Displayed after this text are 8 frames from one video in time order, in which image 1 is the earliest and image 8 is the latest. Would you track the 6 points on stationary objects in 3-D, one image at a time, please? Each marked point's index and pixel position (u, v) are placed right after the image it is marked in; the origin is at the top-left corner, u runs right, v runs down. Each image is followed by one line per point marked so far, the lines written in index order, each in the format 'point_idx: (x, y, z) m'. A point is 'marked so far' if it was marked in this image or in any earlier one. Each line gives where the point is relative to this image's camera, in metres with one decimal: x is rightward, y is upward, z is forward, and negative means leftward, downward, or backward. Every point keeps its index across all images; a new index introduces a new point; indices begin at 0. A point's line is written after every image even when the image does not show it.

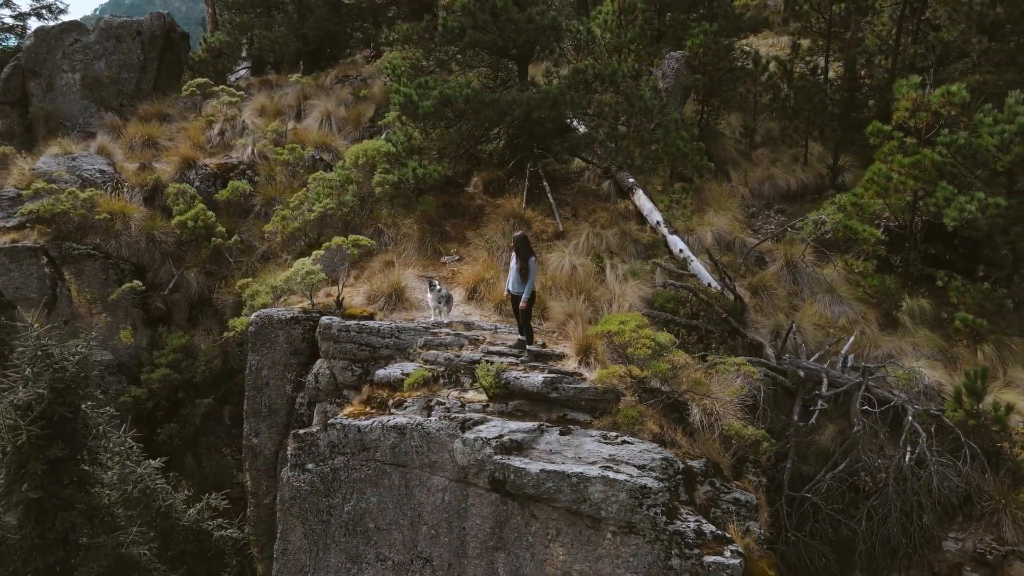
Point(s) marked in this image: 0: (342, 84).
0: (-2.9, +3.5, +12.7) m
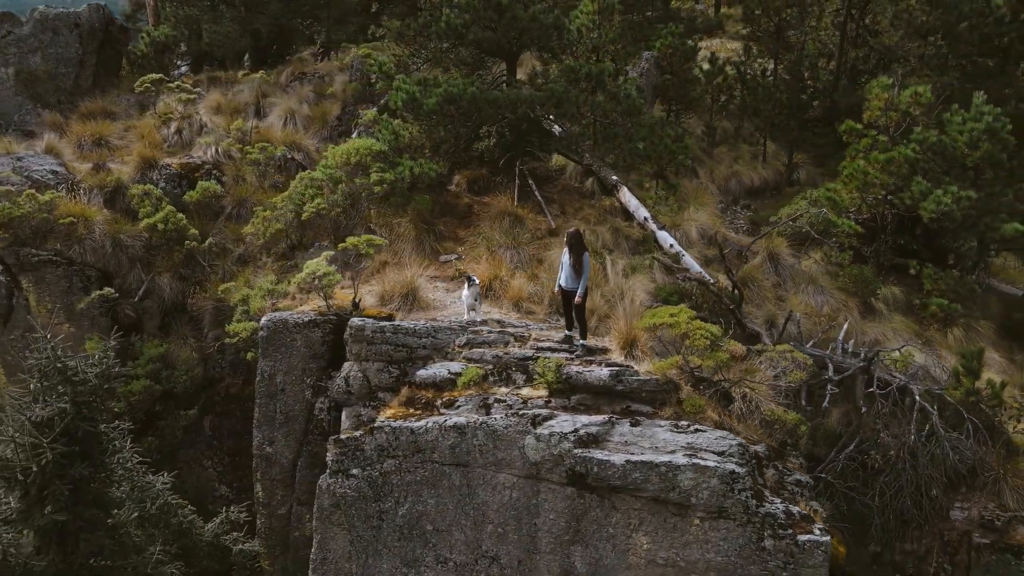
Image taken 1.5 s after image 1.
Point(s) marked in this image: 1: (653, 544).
0: (-3.5, +3.4, +12.4) m
1: (+0.8, -1.4, +4.1) m
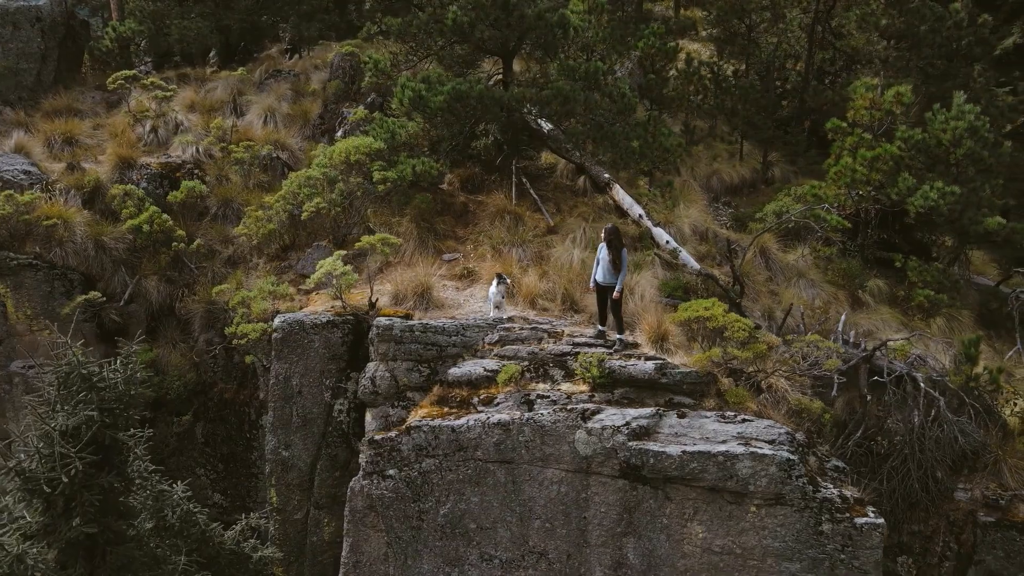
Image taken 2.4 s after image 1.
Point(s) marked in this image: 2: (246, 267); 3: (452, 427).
0: (-3.8, +3.4, +12.1) m
1: (+1.1, -1.4, +4.2) m
2: (-3.1, +0.3, +8.7) m
3: (-0.4, -0.9, +4.8) m
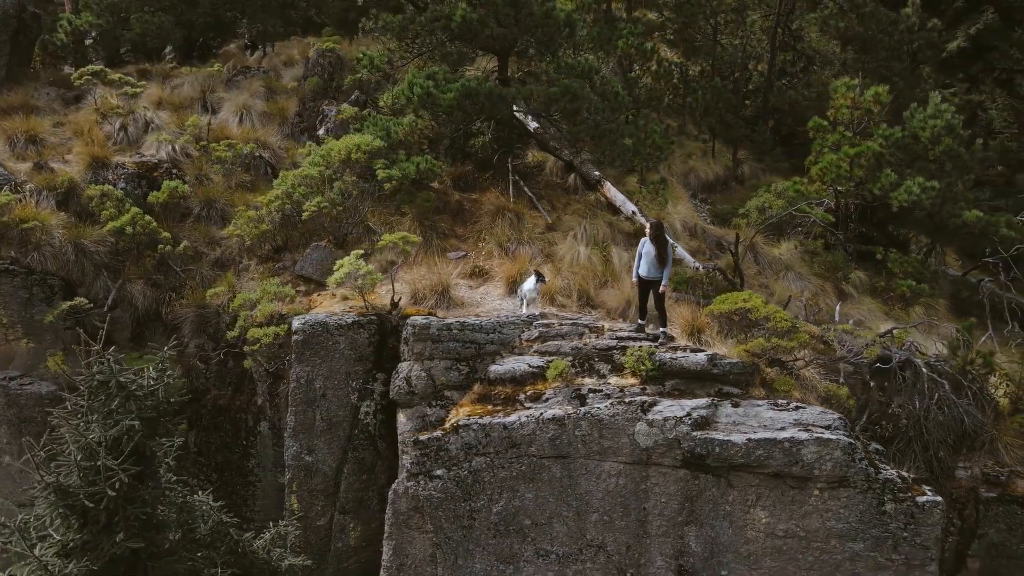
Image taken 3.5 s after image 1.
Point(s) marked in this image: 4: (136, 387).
0: (-4.2, +3.3, +11.8) m
1: (+1.5, -1.3, +4.3) m
2: (-3.1, +0.2, +8.4) m
3: (-0.1, -0.9, +4.8) m
4: (-2.3, -0.6, +4.6) m
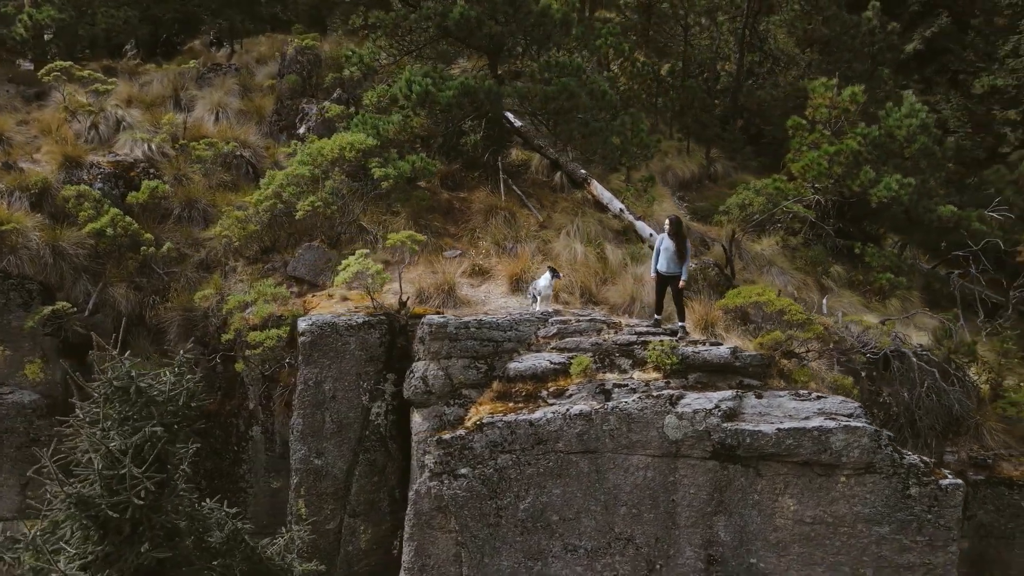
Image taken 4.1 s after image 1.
0: (-4.5, +3.3, +11.5) m
1: (+1.7, -1.3, +4.5) m
2: (-3.2, +0.2, +8.2) m
3: (+0.1, -0.9, +4.8) m
4: (-2.1, -0.6, +4.5) m
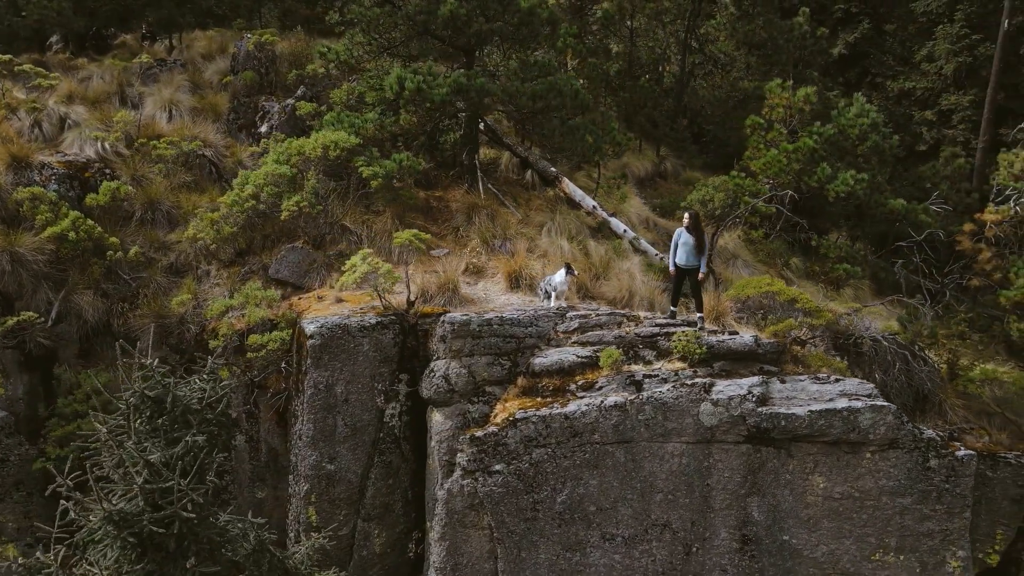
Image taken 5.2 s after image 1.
0: (-5.1, +3.2, +11.0) m
1: (+2.0, -1.2, +4.7) m
2: (-3.3, +0.1, +7.9) m
3: (+0.4, -0.8, +4.9) m
4: (-1.8, -0.6, +4.3) m
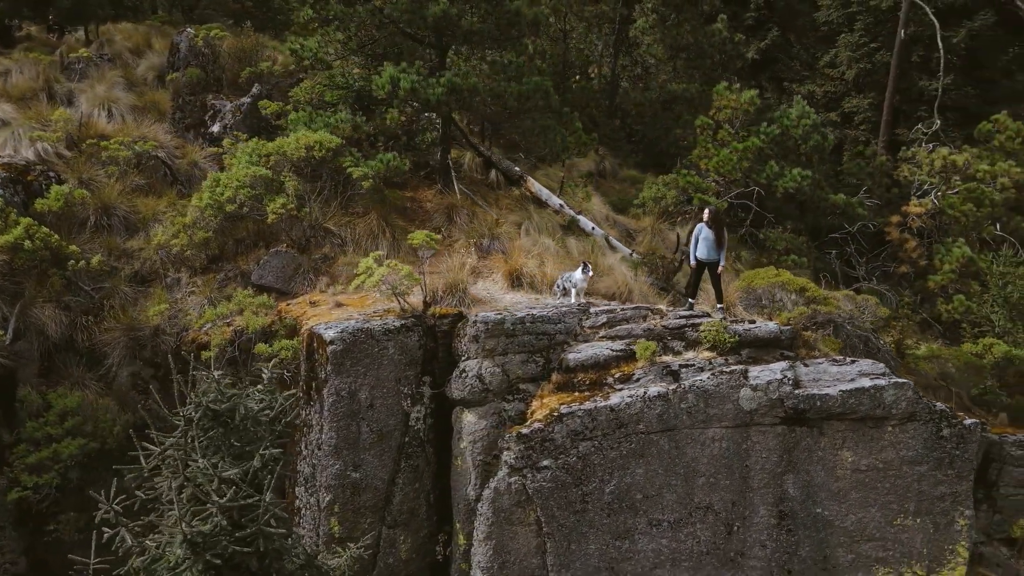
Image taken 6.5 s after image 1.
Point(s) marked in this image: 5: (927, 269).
0: (-5.8, +3.0, +10.2) m
1: (+2.4, -1.2, +5.1) m
2: (-3.4, +0.1, +7.4) m
3: (+0.7, -0.8, +5.0) m
4: (-1.4, -0.7, +4.1) m
5: (+5.7, +0.3, +10.2) m
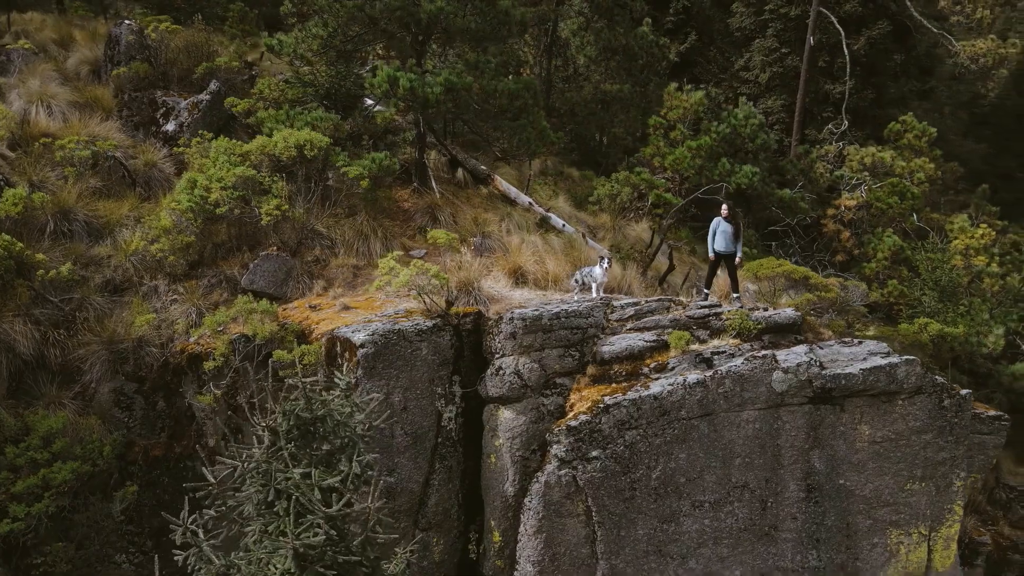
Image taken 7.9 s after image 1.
0: (-6.2, +2.9, +9.4) m
1: (+2.7, -1.0, +5.5) m
2: (-3.4, 0.0, +7.0) m
3: (+1.0, -0.8, +5.2) m
4: (-0.9, -0.7, +4.0) m
5: (+5.2, +0.5, +11.1) m
